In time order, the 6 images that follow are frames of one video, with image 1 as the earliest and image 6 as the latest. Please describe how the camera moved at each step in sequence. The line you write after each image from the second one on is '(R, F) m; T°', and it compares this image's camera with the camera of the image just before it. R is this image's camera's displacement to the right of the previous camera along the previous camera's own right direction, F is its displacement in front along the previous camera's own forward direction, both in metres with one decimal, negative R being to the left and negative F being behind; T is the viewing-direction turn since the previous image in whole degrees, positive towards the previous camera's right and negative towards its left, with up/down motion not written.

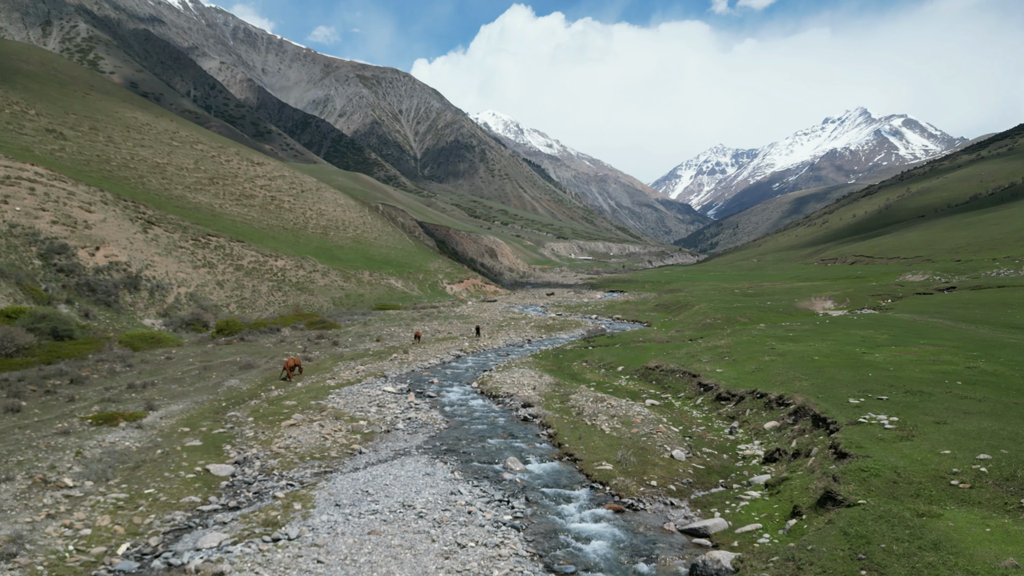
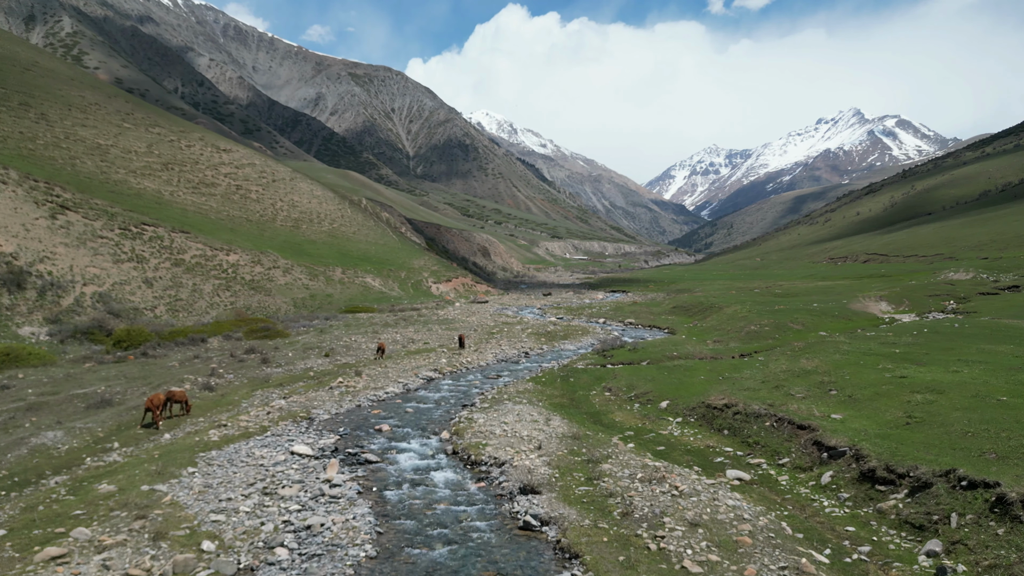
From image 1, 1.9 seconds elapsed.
(+0.1, +12.6) m; 0°
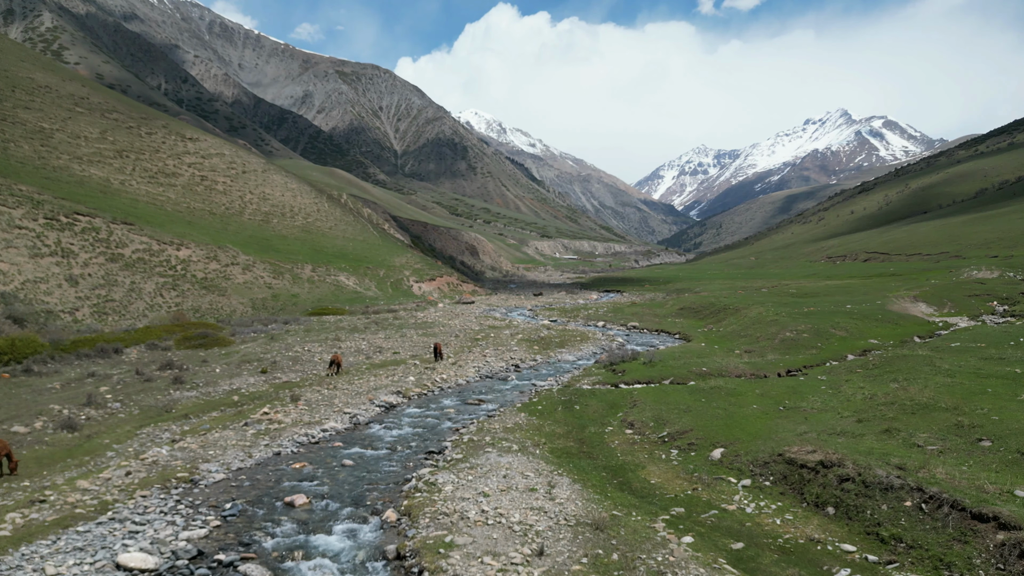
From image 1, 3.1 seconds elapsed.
(+0.1, +8.1) m; +1°
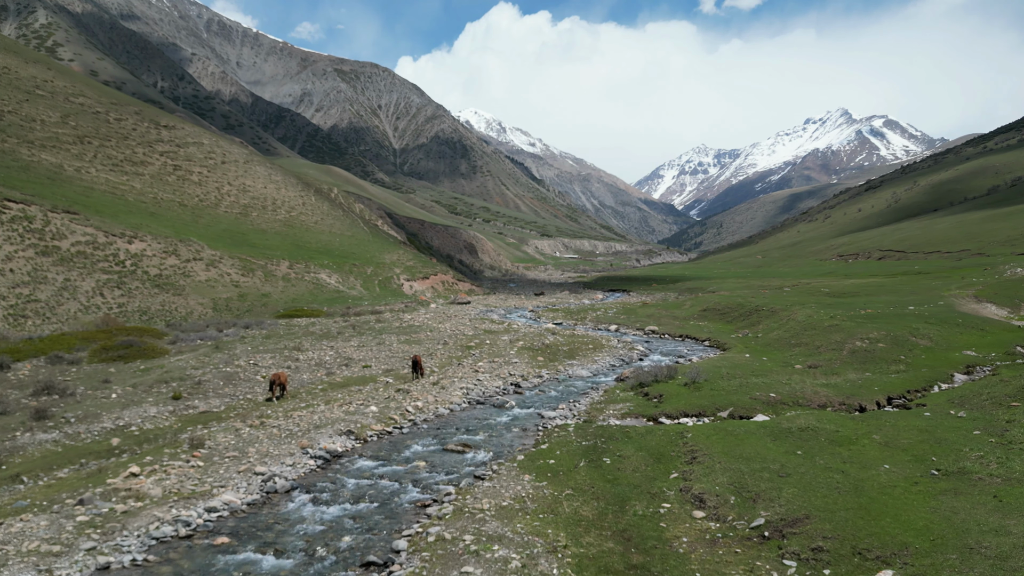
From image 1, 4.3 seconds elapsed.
(0.0, +8.0) m; 0°
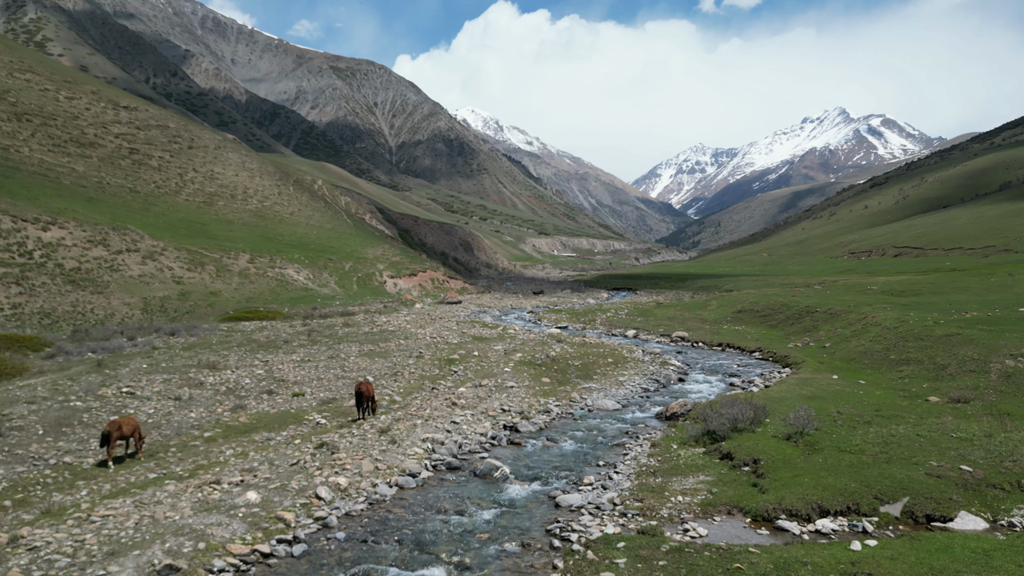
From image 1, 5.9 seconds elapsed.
(+0.1, +9.7) m; 0°
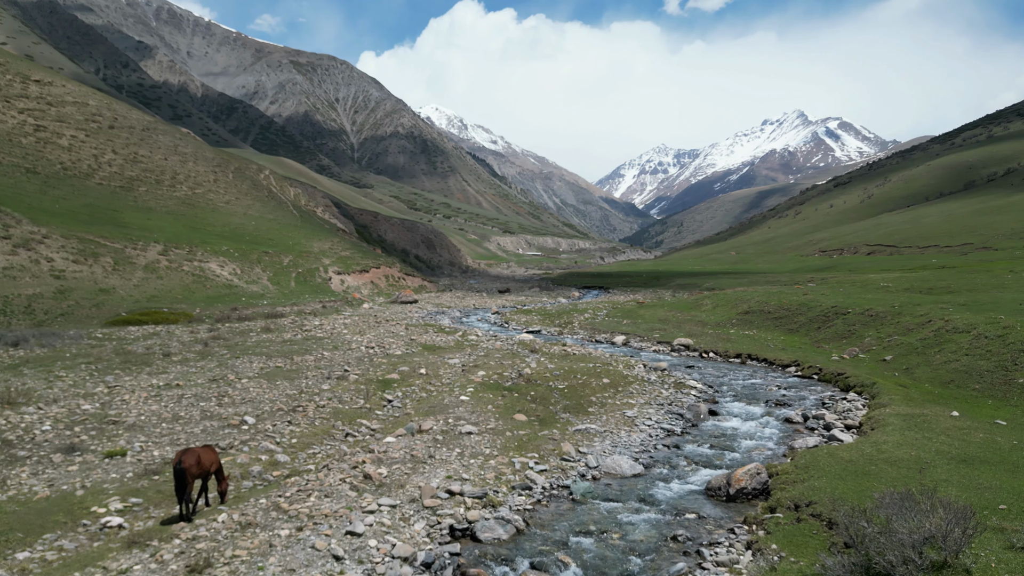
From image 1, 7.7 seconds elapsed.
(+0.2, +8.6) m; +3°
